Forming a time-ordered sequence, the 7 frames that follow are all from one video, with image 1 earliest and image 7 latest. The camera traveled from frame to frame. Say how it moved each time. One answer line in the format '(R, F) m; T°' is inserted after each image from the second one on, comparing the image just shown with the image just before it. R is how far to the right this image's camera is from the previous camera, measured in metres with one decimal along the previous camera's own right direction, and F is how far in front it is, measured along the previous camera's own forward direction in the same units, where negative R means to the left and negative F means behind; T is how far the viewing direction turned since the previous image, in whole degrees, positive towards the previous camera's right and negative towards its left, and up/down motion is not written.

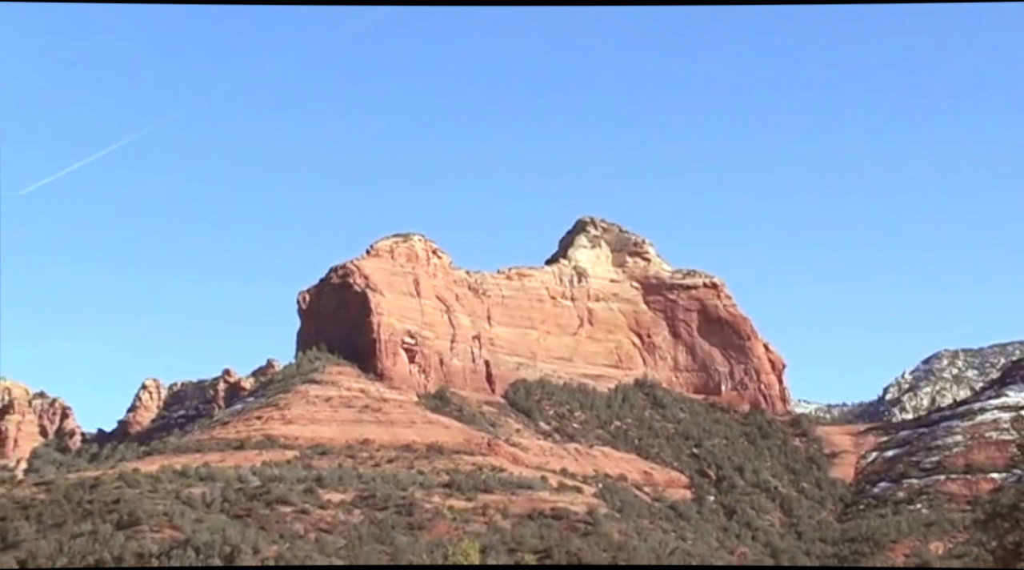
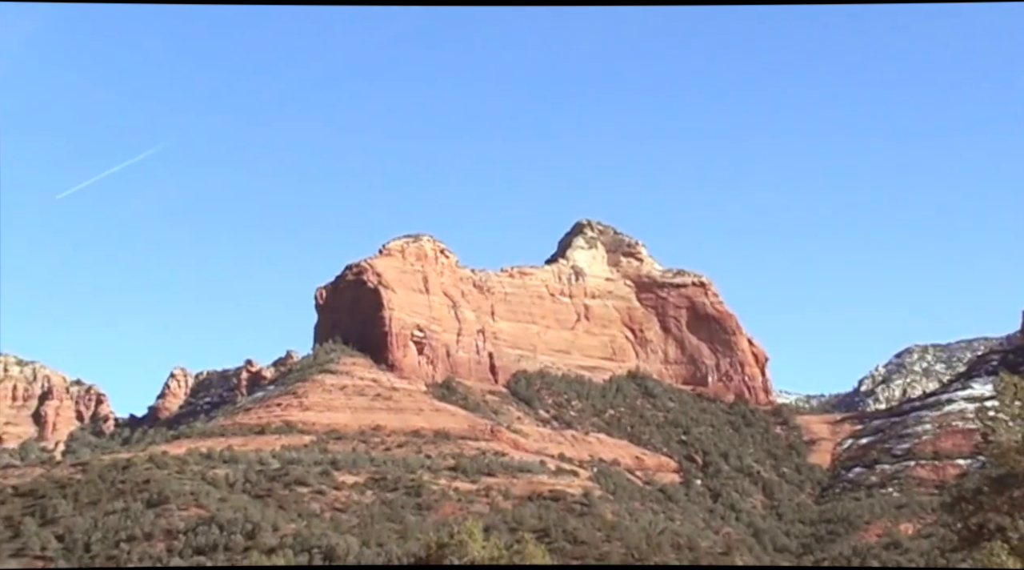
(+0.3, -3.0) m; -1°
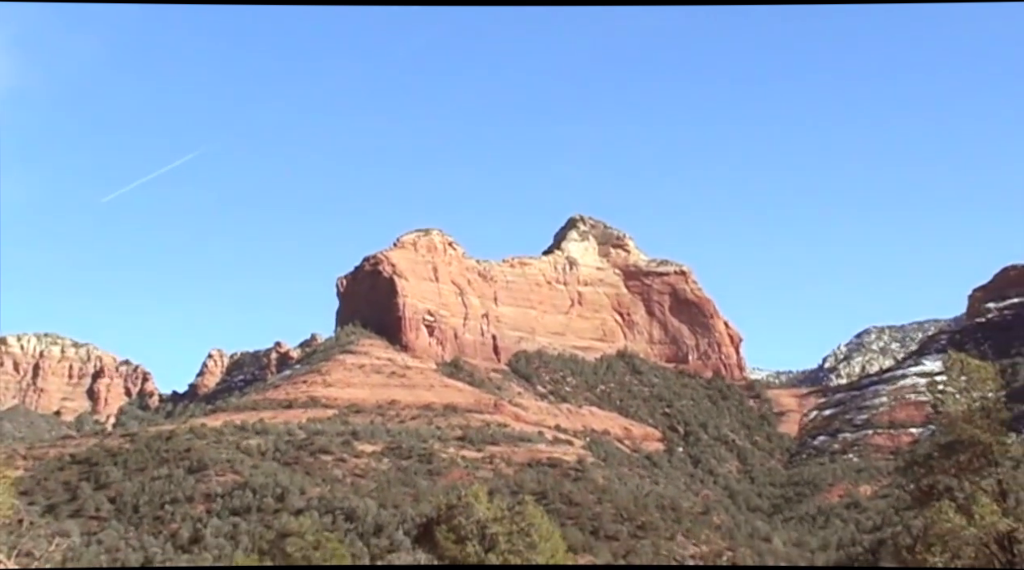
(+0.1, -5.0) m; 0°
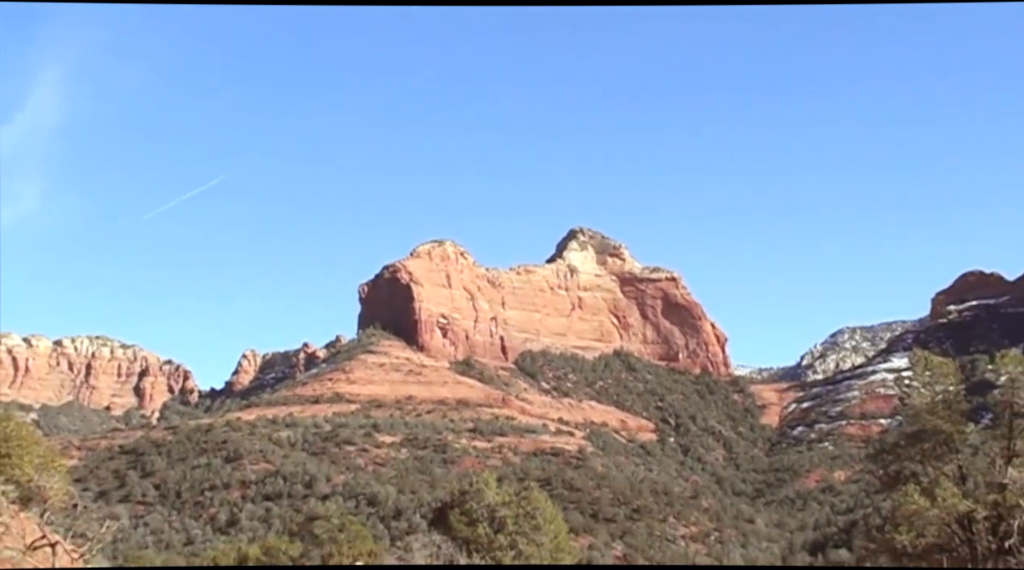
(0.0, -4.8) m; 0°
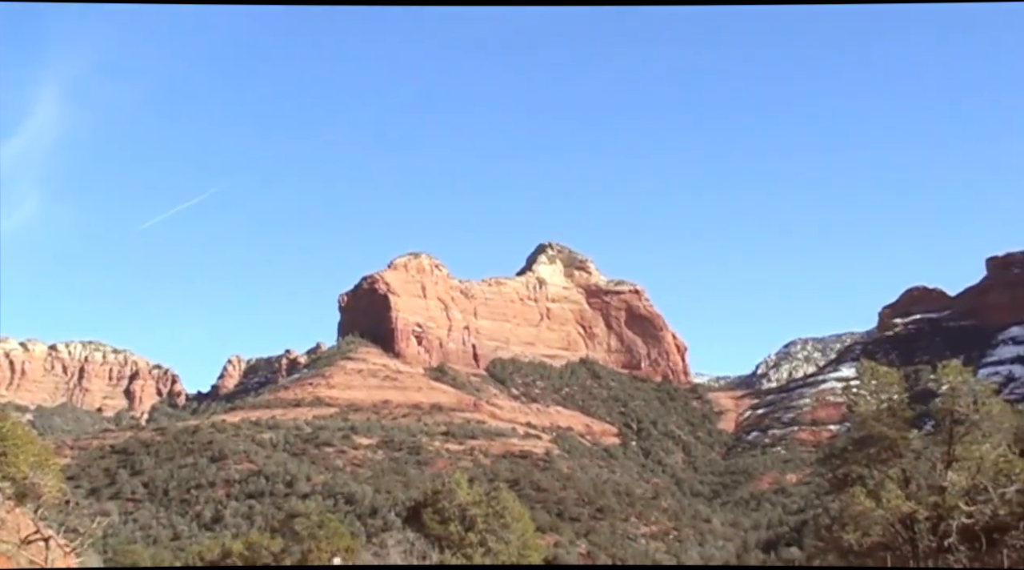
(0.0, -3.0) m; +1°
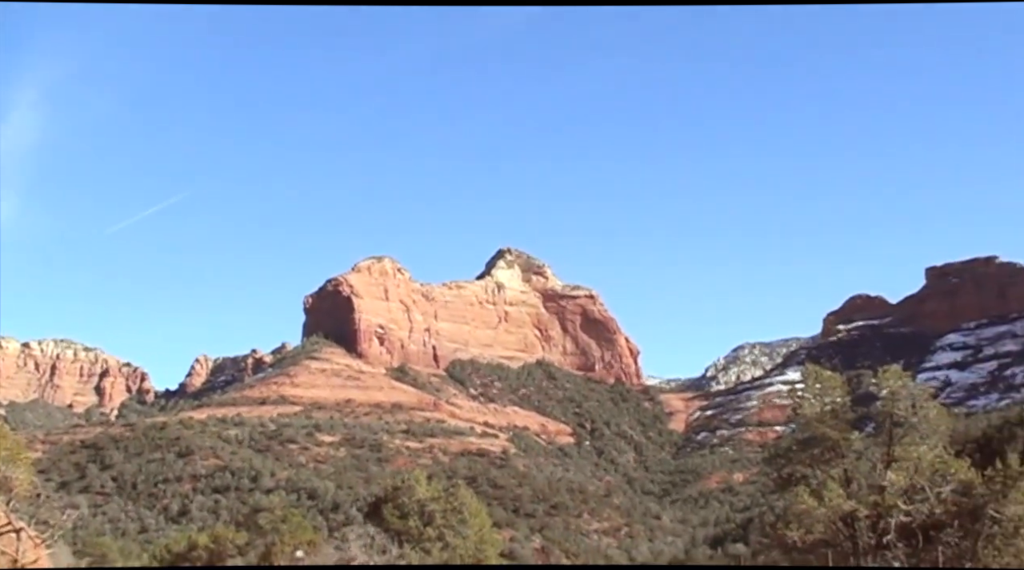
(+0.4, -2.0) m; +1°
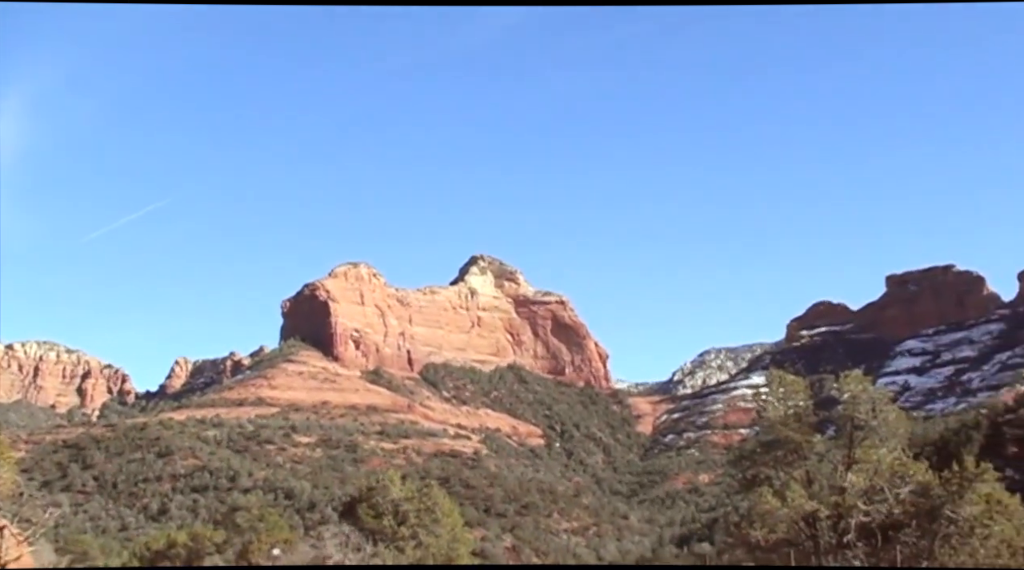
(+0.1, -1.5) m; +1°
